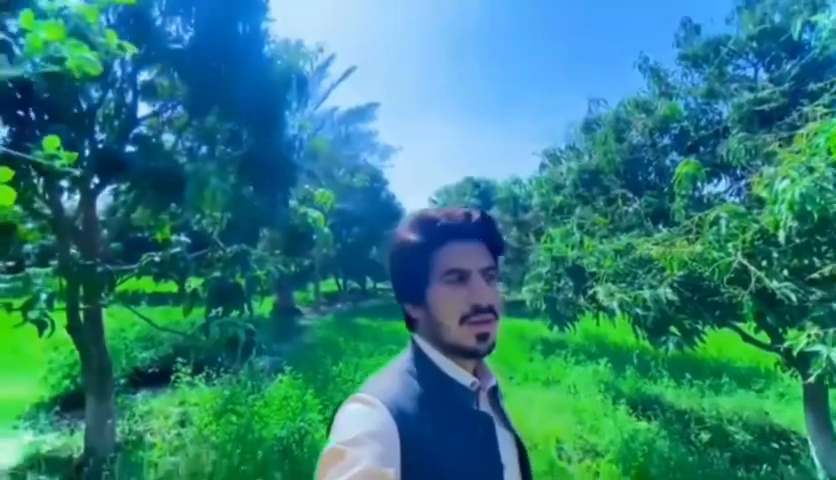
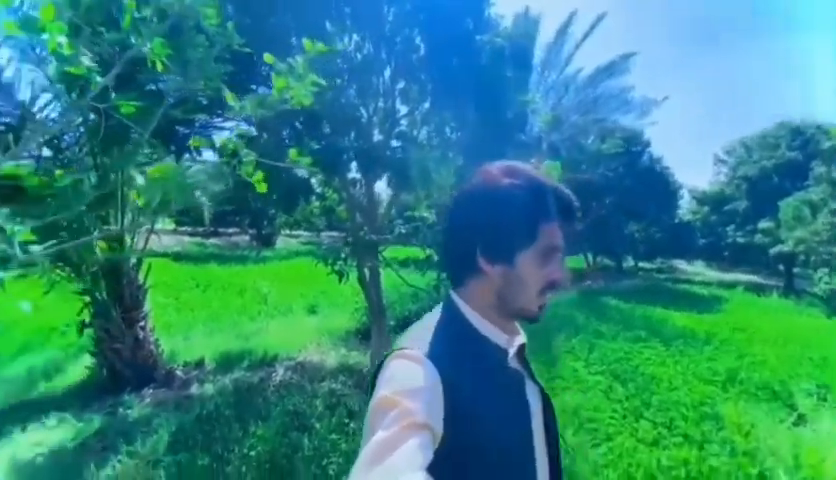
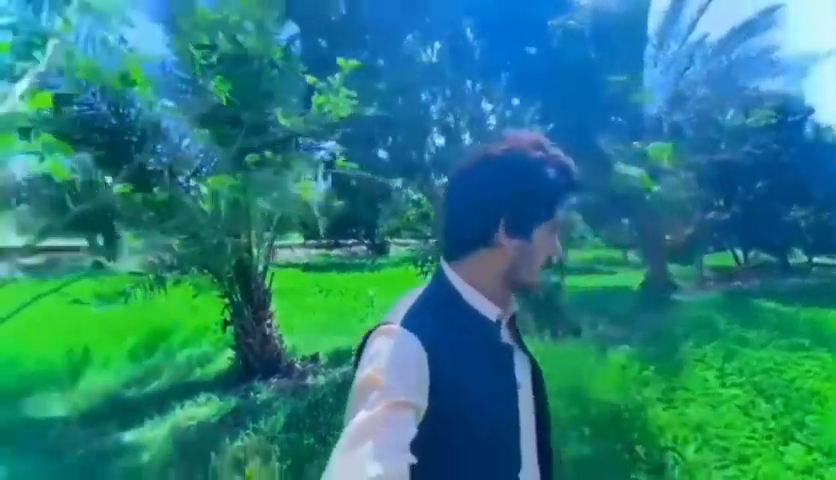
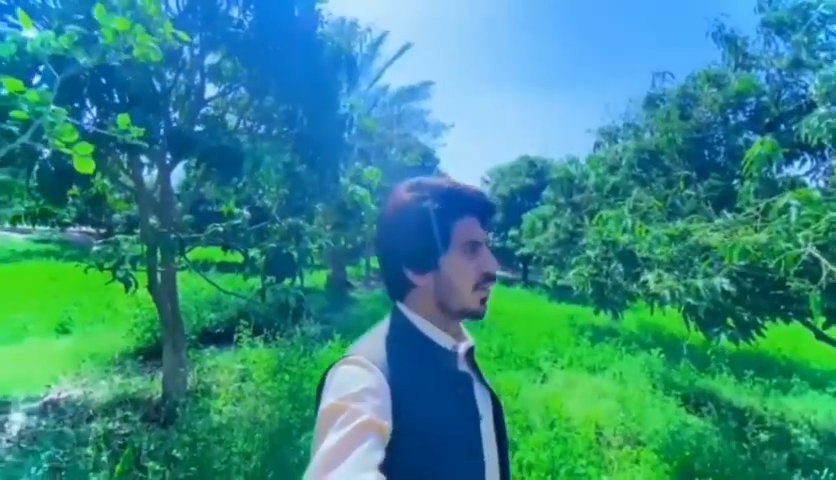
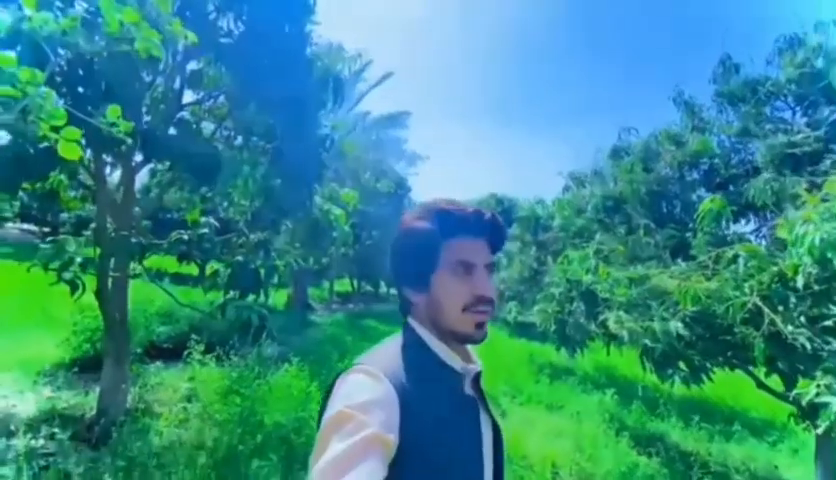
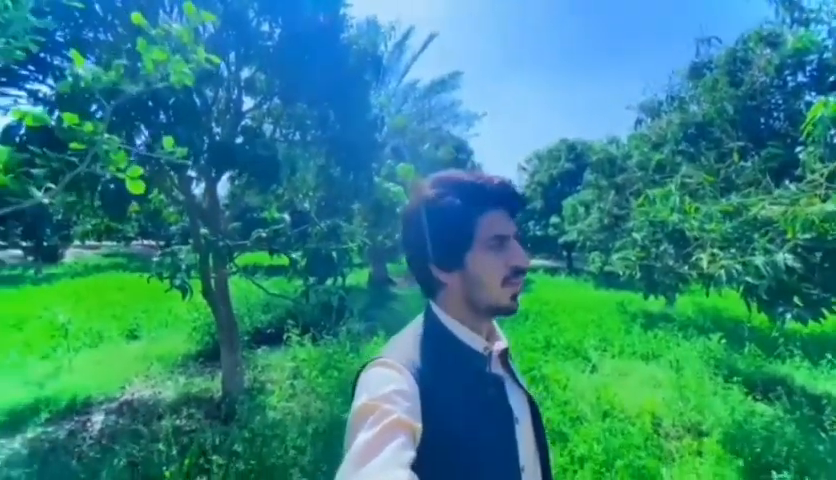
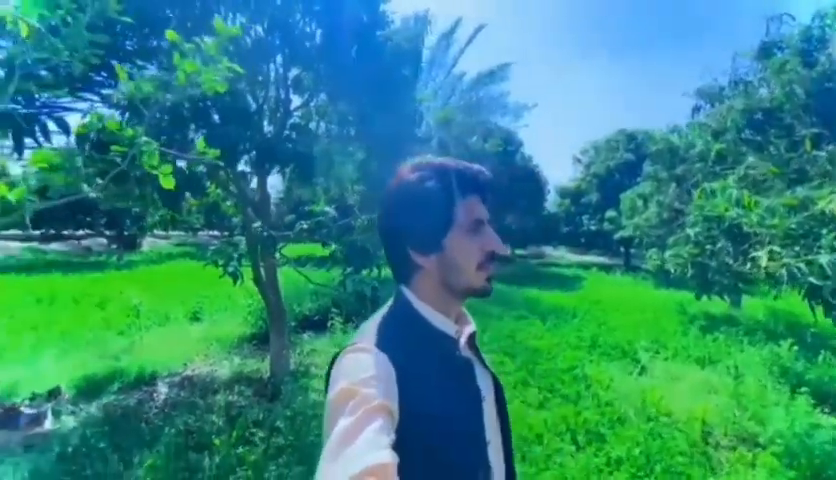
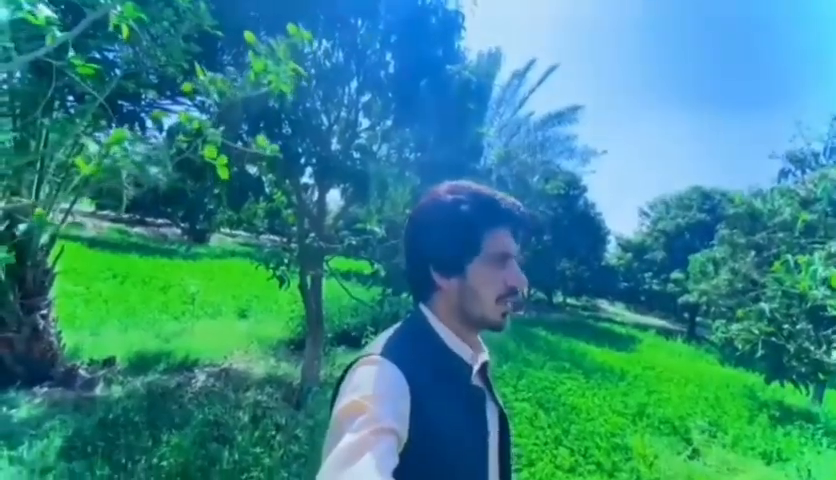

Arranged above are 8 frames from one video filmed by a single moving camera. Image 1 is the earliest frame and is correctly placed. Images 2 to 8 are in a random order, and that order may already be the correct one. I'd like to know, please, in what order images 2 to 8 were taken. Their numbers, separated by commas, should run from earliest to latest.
5, 4, 6, 7, 8, 2, 3
